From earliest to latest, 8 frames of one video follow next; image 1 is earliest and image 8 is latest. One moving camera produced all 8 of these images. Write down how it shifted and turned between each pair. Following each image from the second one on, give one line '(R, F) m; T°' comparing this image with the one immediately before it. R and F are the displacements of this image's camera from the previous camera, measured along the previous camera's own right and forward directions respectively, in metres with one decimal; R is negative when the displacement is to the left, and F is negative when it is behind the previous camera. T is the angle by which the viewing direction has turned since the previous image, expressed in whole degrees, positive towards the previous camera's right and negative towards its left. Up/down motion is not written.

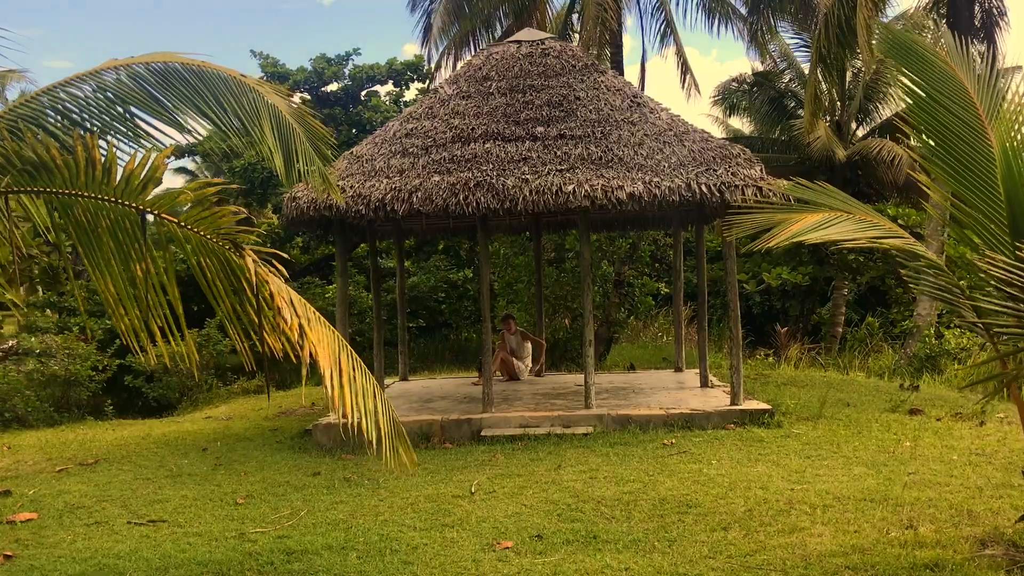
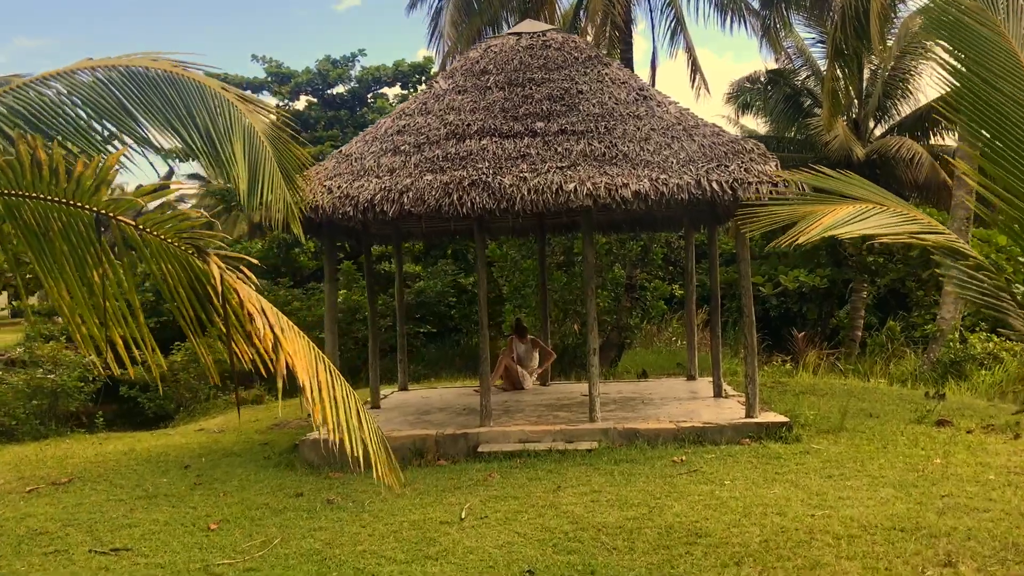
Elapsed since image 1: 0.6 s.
(+0.1, +0.5) m; -1°
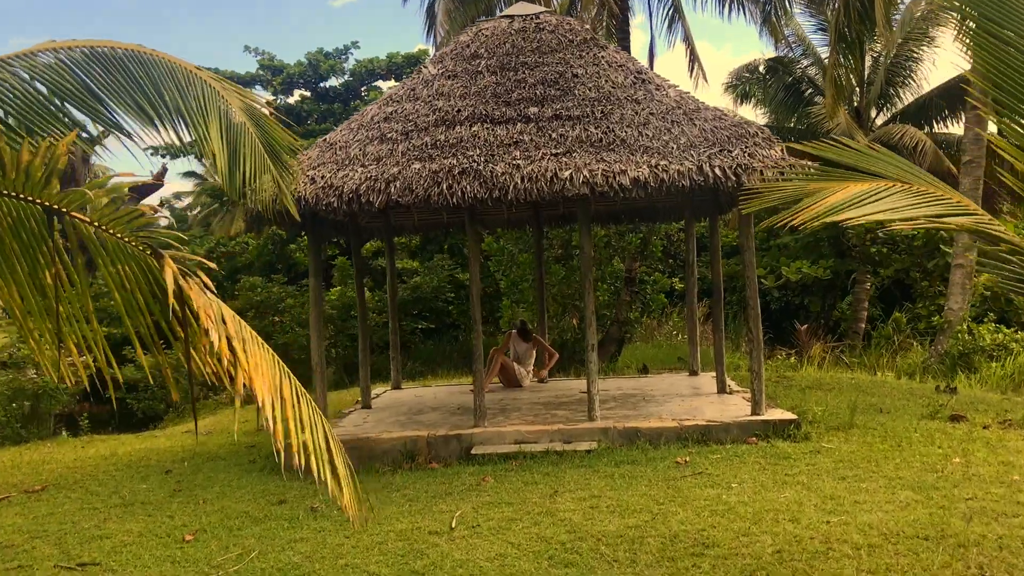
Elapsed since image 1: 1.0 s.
(0.0, +0.3) m; 0°
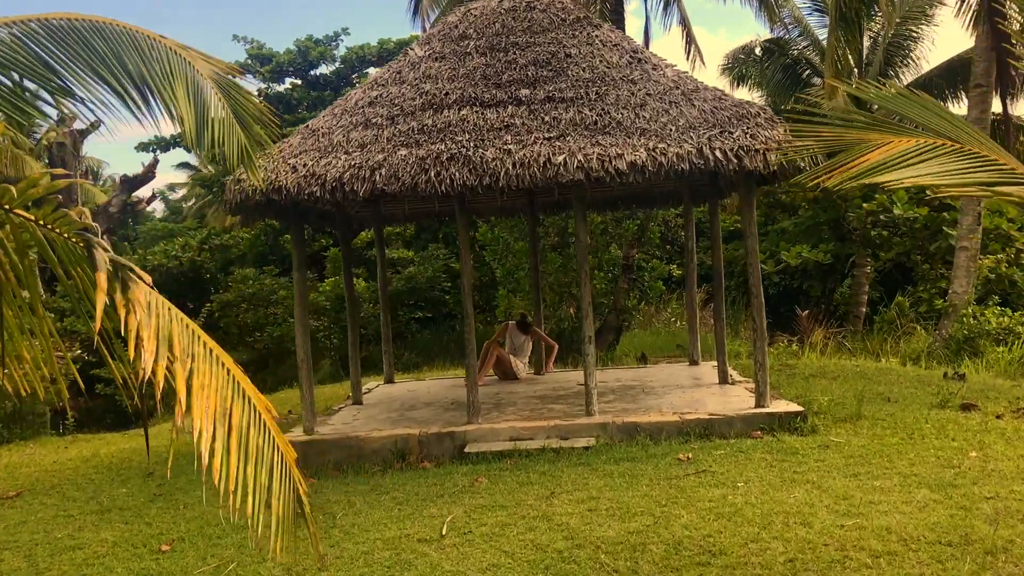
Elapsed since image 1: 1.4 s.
(0.0, +0.3) m; 0°
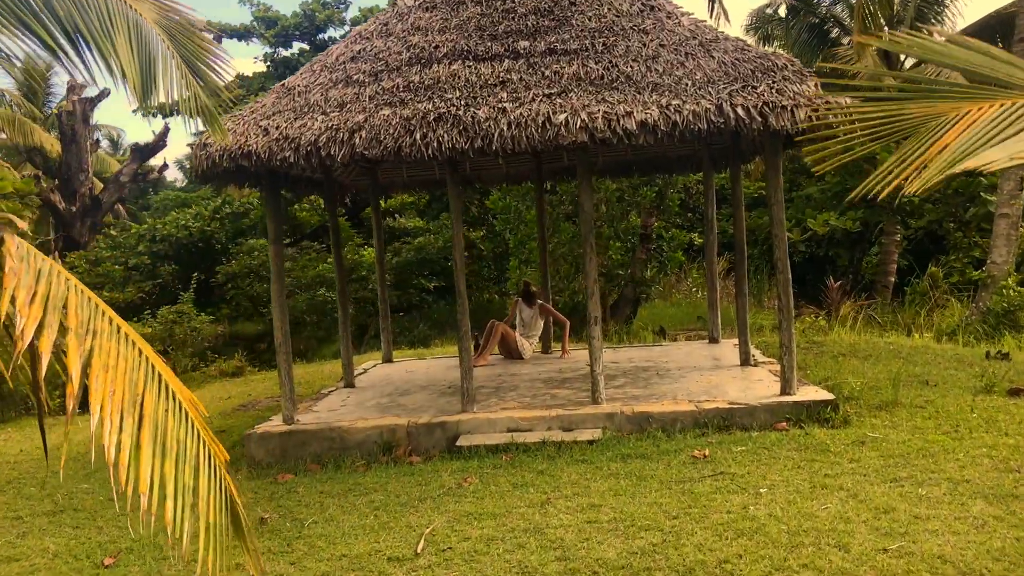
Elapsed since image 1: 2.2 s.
(+0.1, +0.6) m; -1°
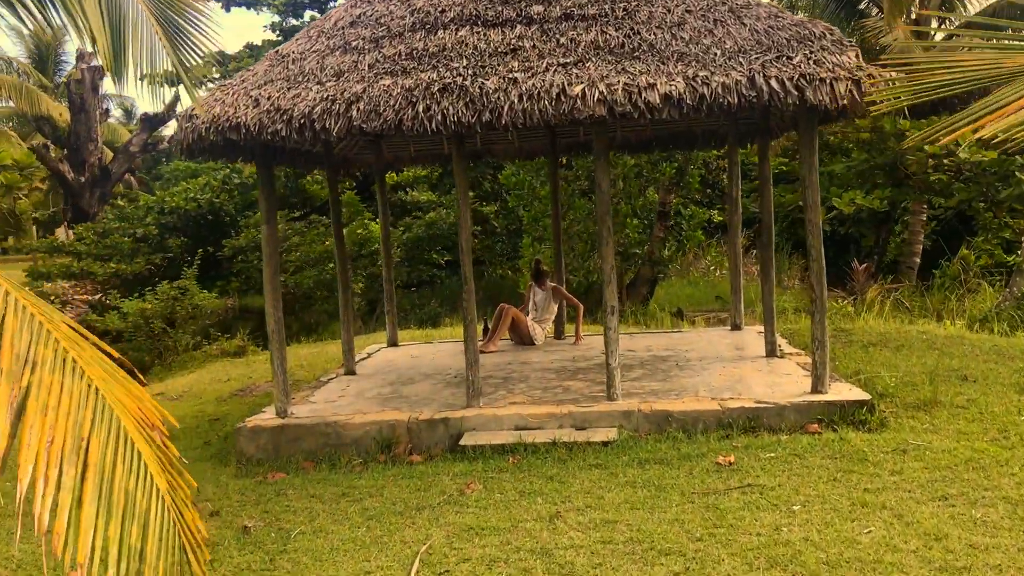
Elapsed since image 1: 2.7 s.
(0.0, +0.4) m; -1°
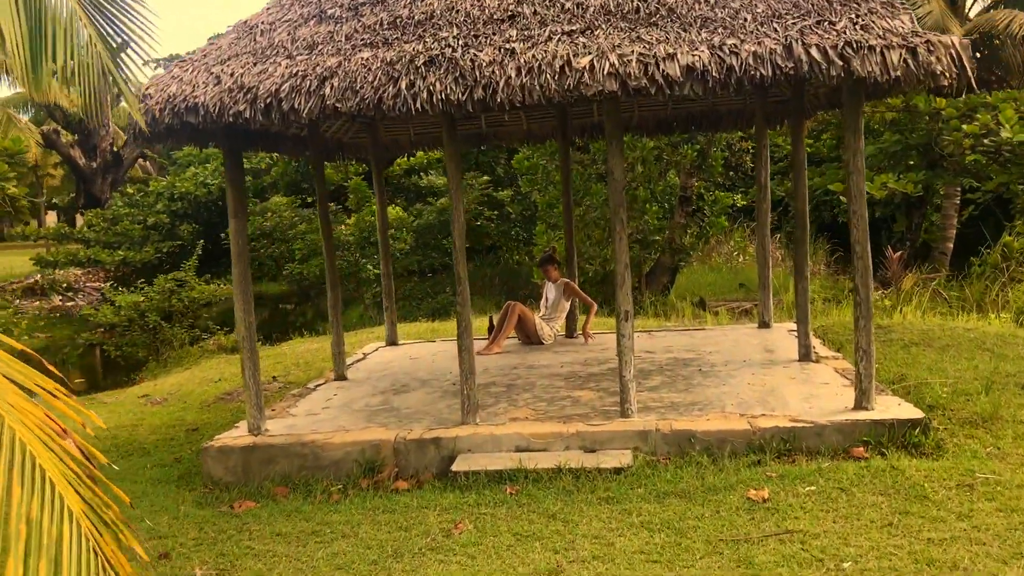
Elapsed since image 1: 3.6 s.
(+0.1, +0.7) m; -1°
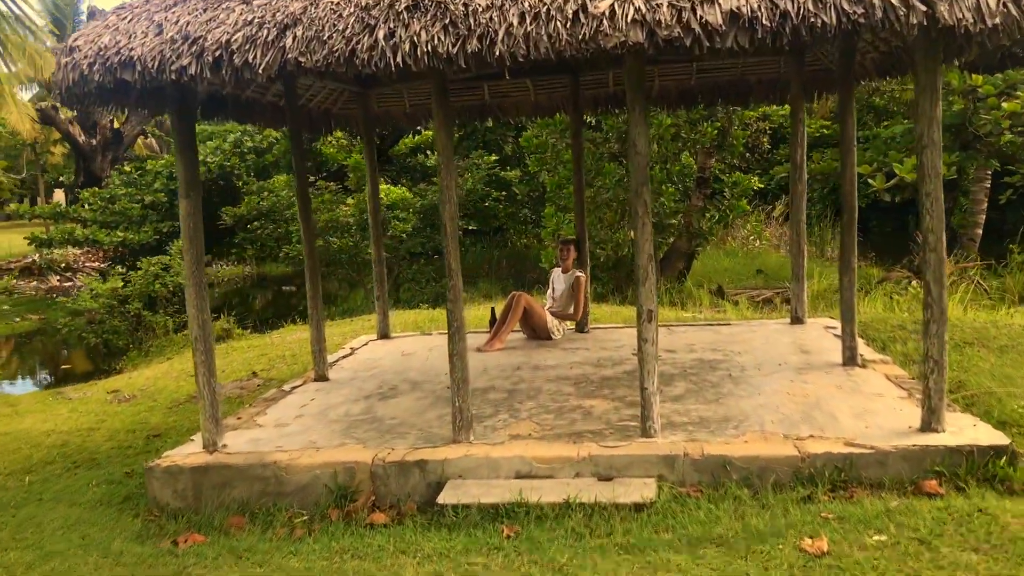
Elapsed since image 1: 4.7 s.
(0.0, +0.8) m; -1°
